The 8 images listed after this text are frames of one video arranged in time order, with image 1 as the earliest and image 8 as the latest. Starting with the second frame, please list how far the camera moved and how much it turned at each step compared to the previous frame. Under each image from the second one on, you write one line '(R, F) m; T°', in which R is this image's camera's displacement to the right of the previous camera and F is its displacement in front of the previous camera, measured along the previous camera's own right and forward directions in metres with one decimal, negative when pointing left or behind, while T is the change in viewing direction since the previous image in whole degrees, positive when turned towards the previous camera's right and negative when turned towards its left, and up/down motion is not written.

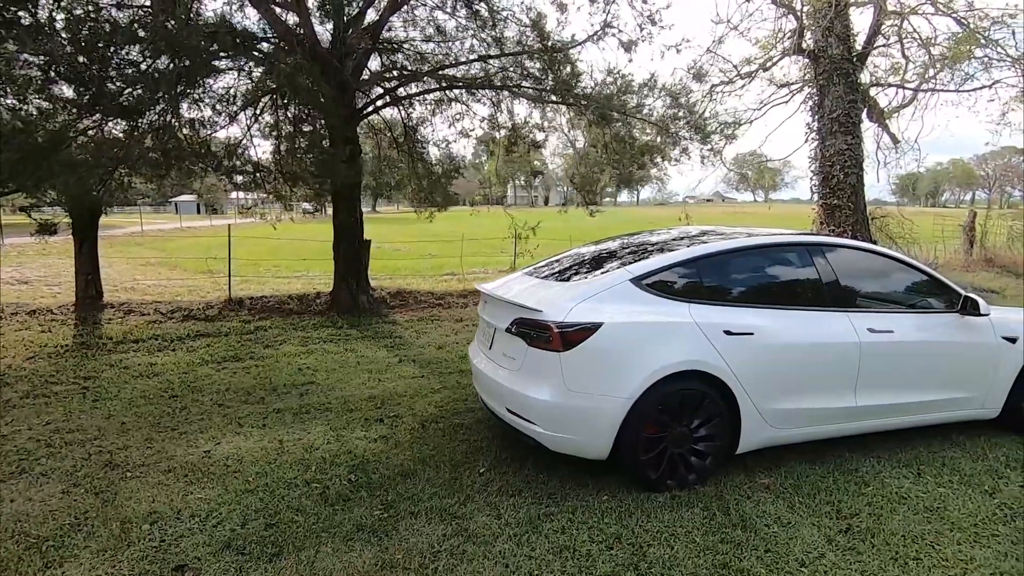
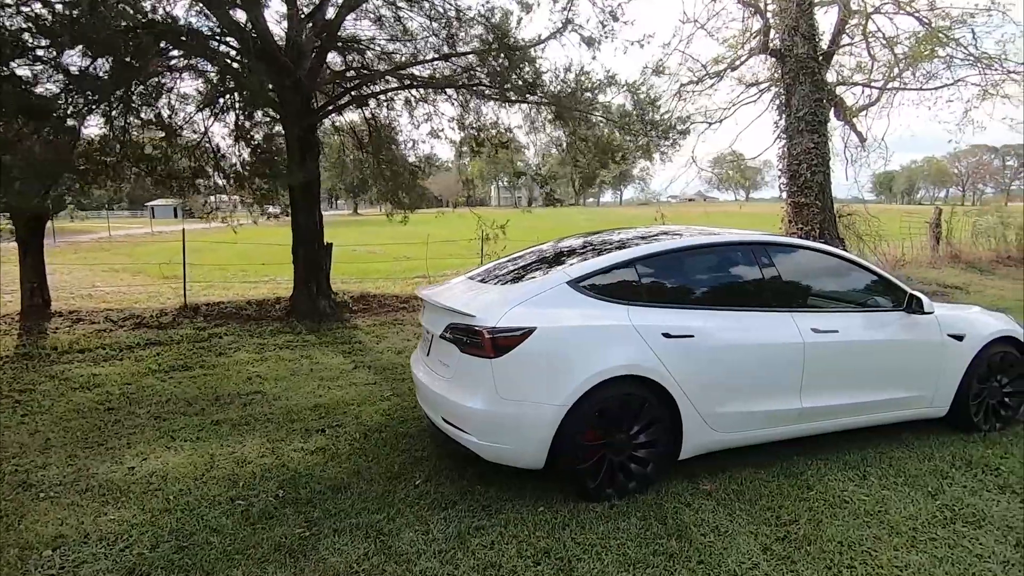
(+0.3, +0.1) m; +2°
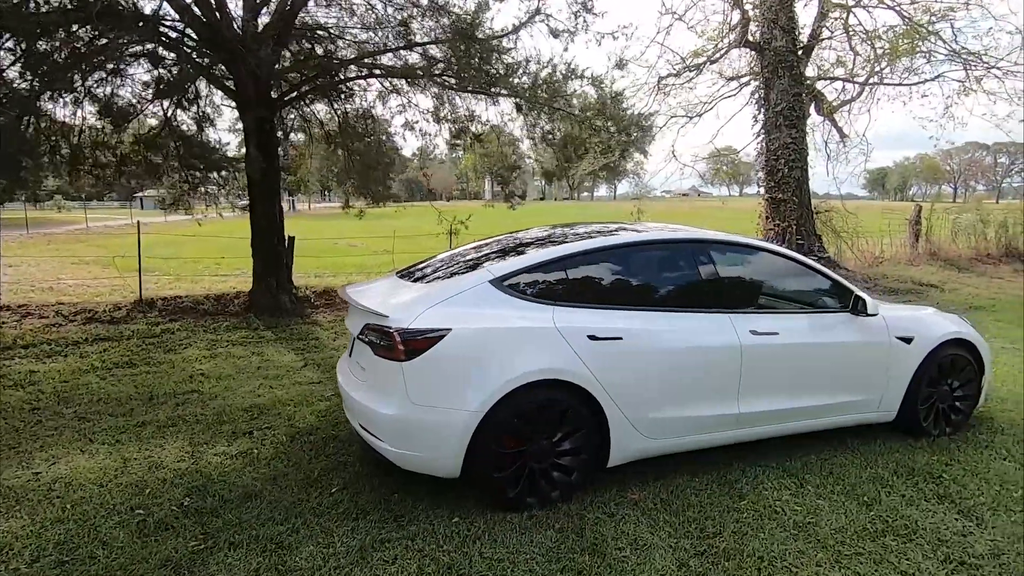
(+0.4, +0.2) m; +1°
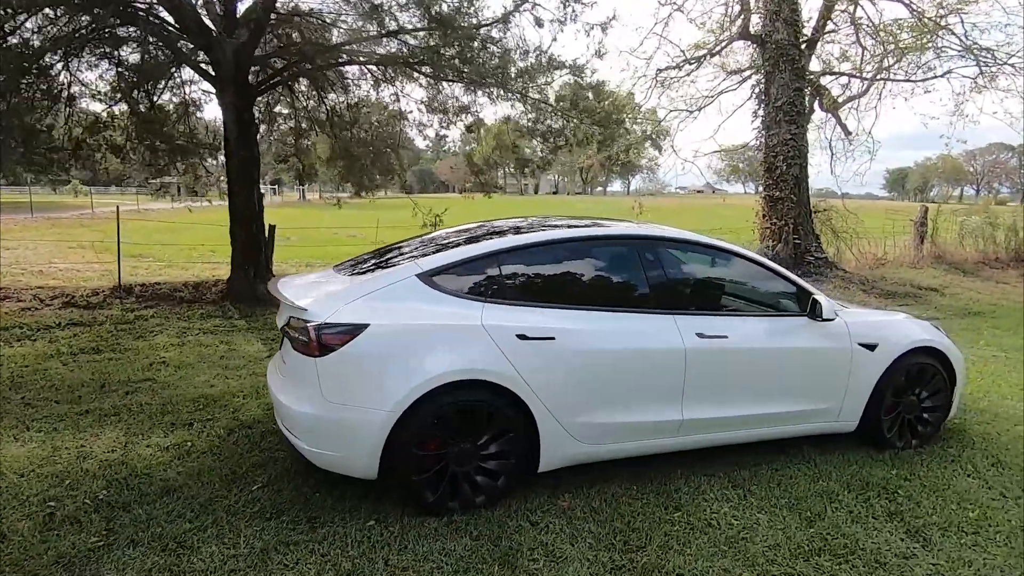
(+0.4, +0.1) m; -1°
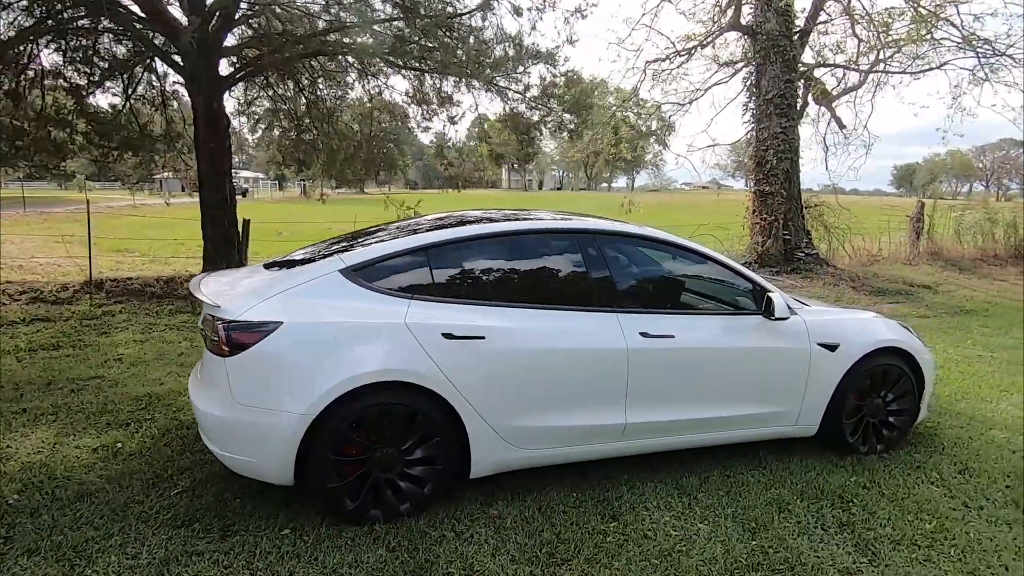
(+0.4, +0.2) m; -1°
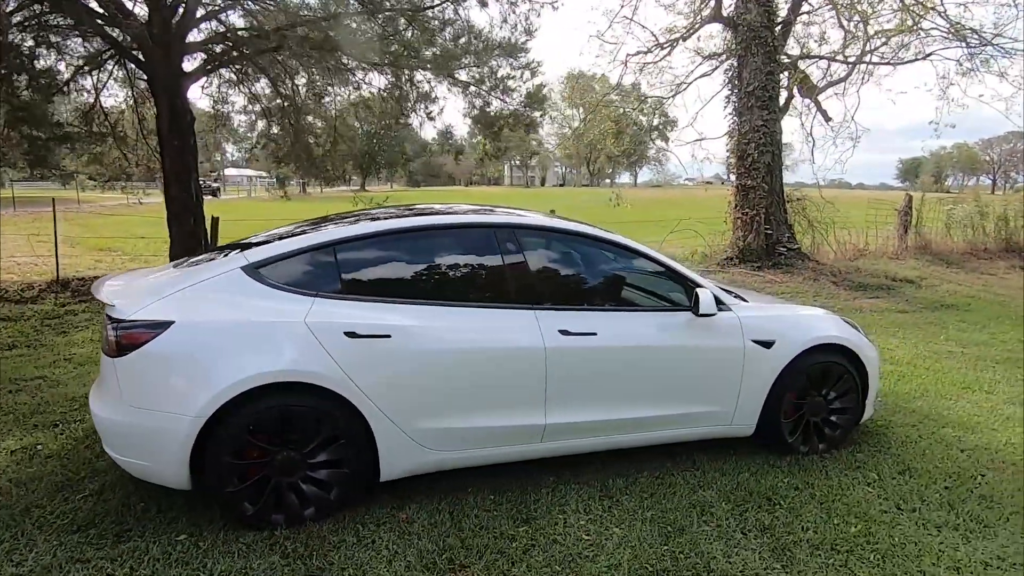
(+0.5, +0.1) m; 0°
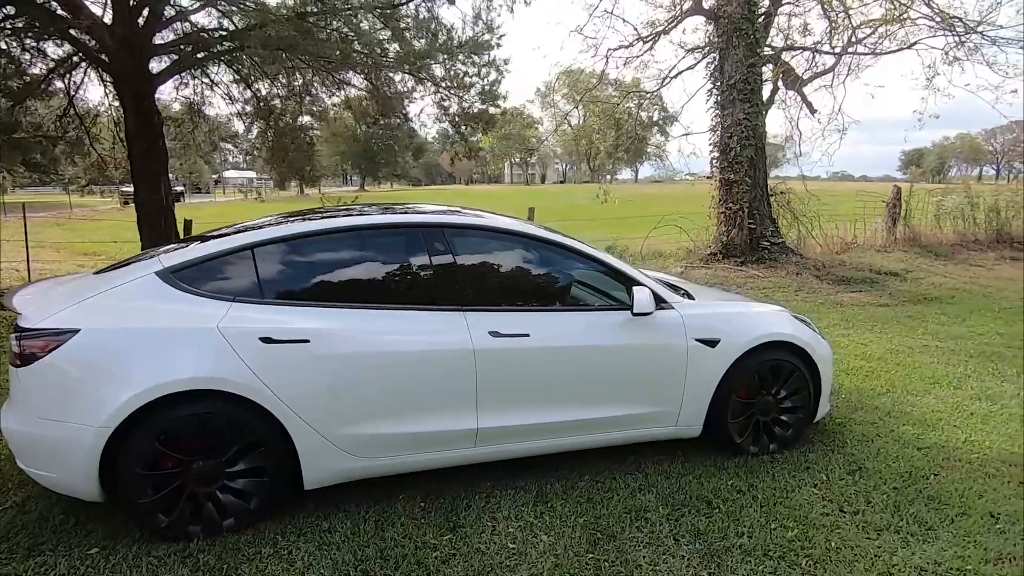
(+0.4, +0.1) m; 0°
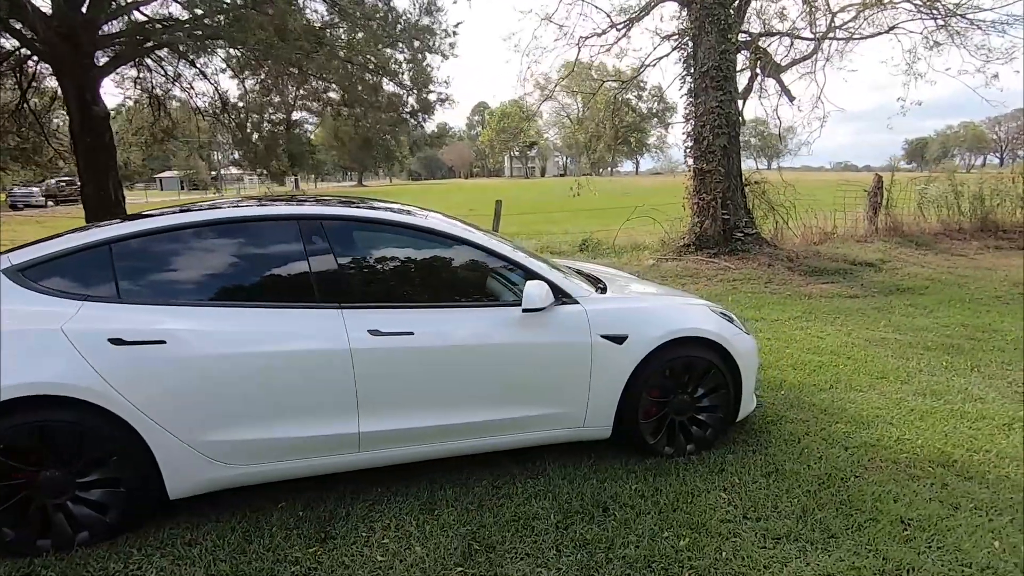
(+0.6, +0.2) m; 0°
